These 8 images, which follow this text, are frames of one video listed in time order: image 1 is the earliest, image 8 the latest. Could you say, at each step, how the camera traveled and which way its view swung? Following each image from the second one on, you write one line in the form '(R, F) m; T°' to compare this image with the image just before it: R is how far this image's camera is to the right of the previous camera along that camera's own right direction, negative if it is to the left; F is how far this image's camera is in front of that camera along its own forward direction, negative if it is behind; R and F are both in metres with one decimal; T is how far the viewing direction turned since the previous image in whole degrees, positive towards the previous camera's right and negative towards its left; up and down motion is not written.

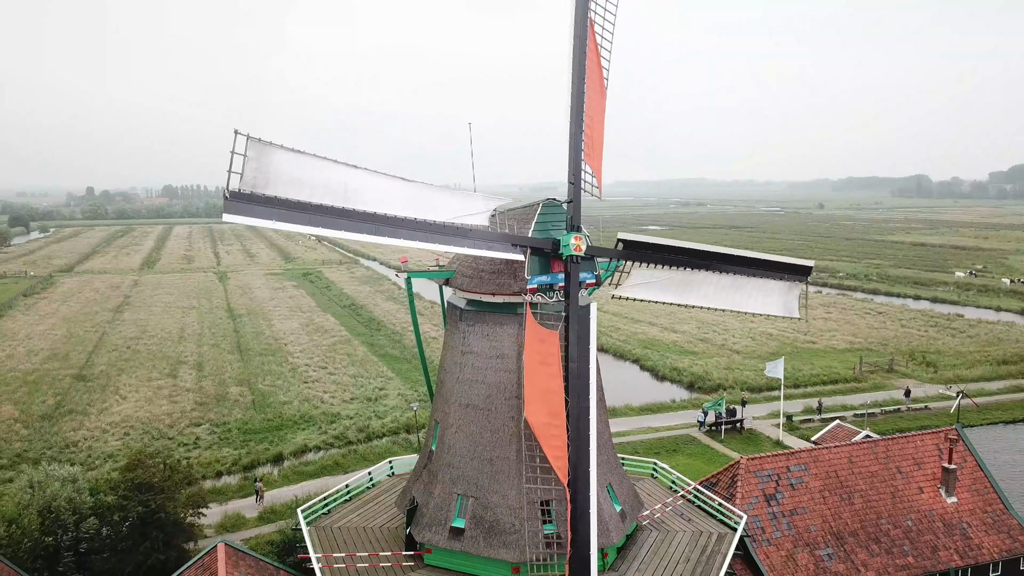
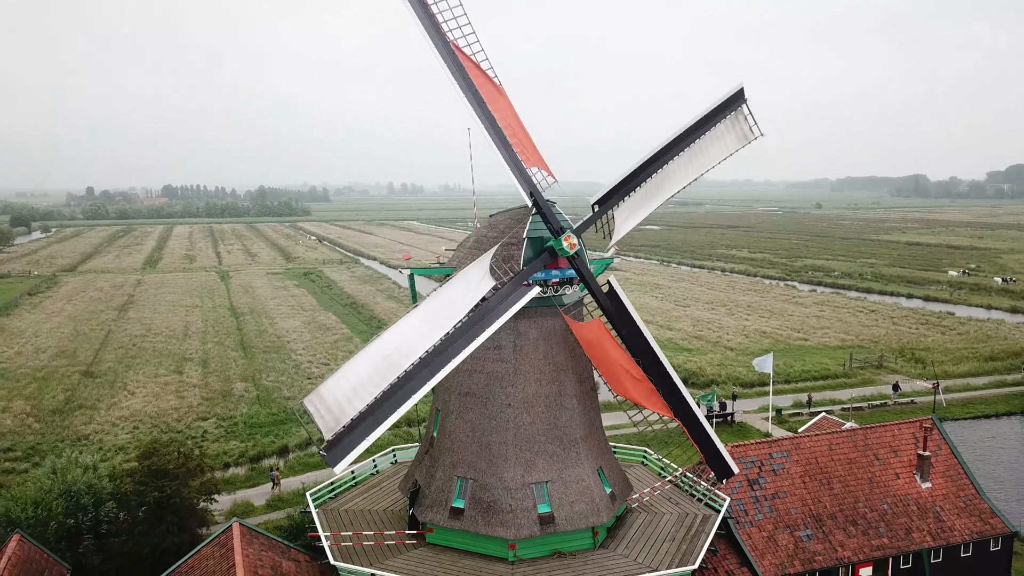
(+0.1, -0.7) m; 0°
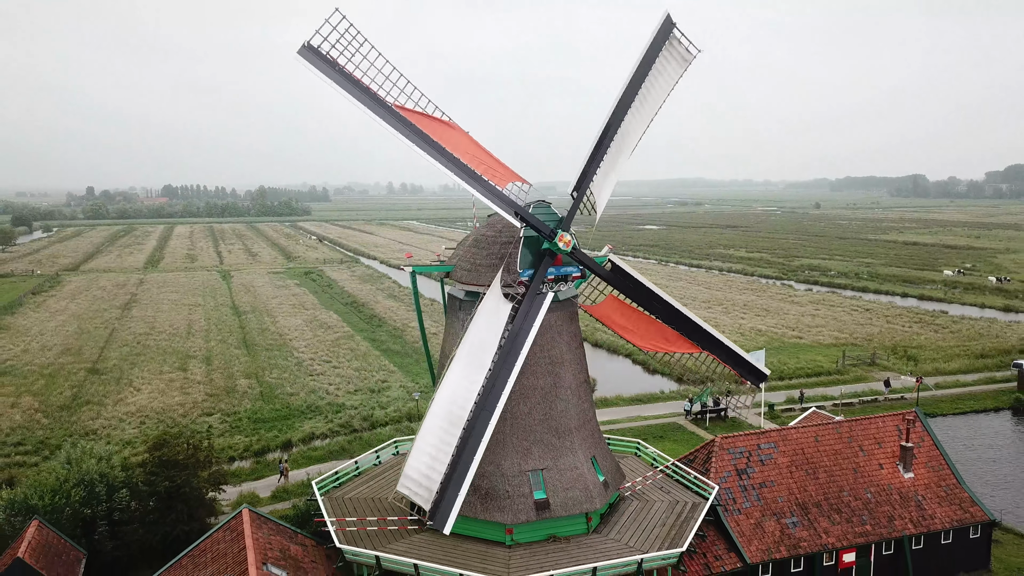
(0.0, -0.5) m; 0°
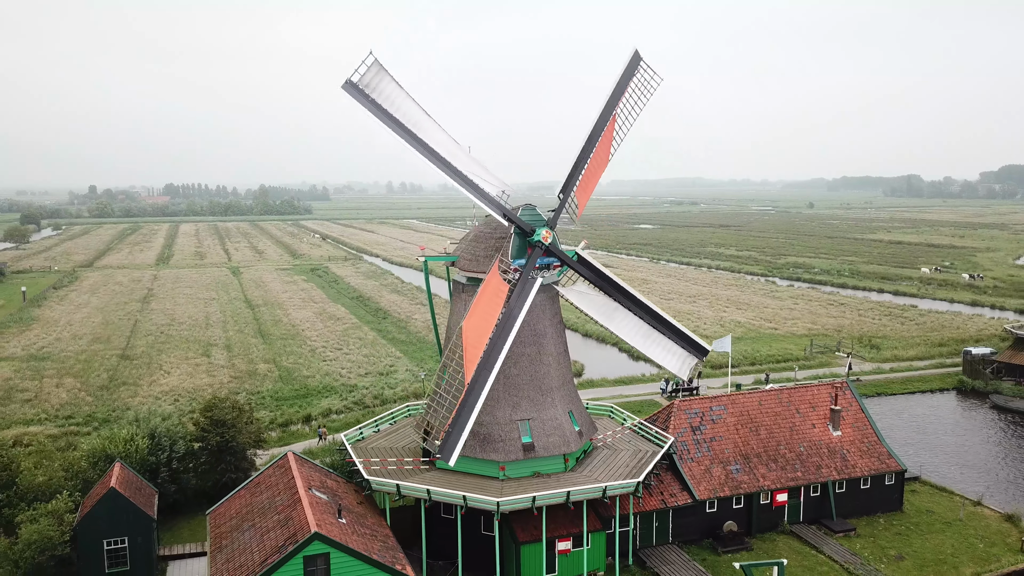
(+0.1, -3.0) m; 0°
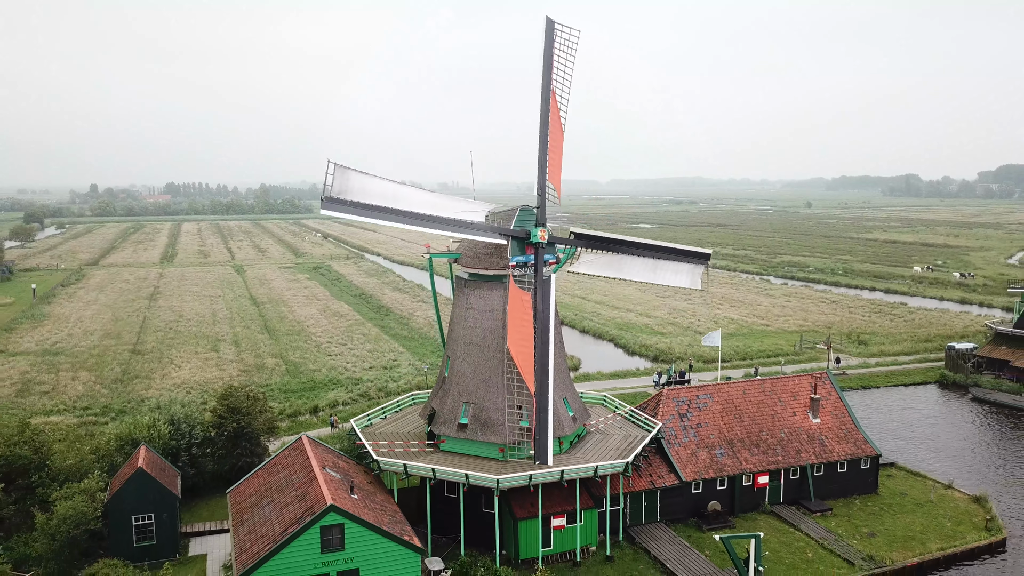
(0.0, -1.2) m; 0°
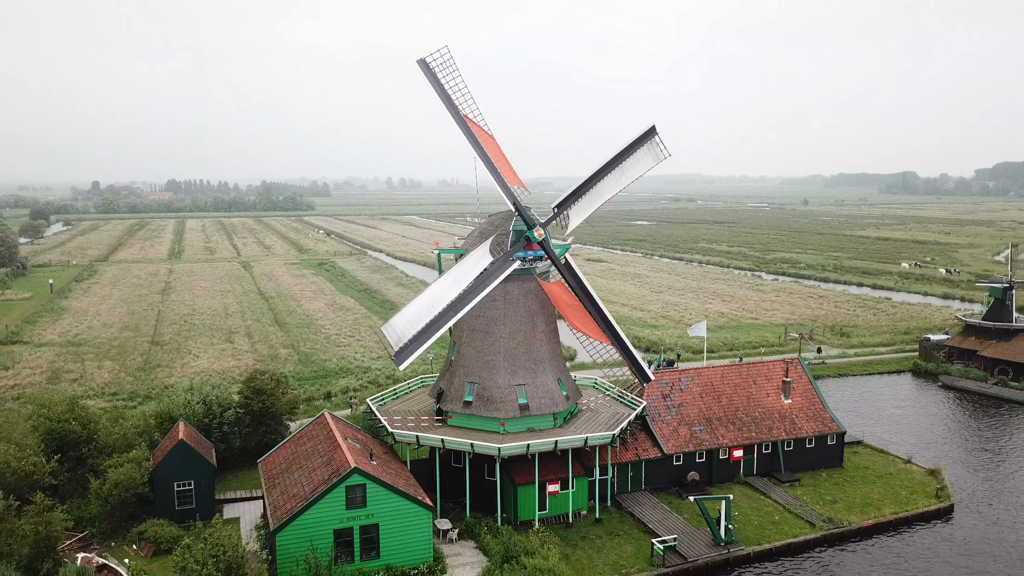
(0.0, -2.0) m; 0°
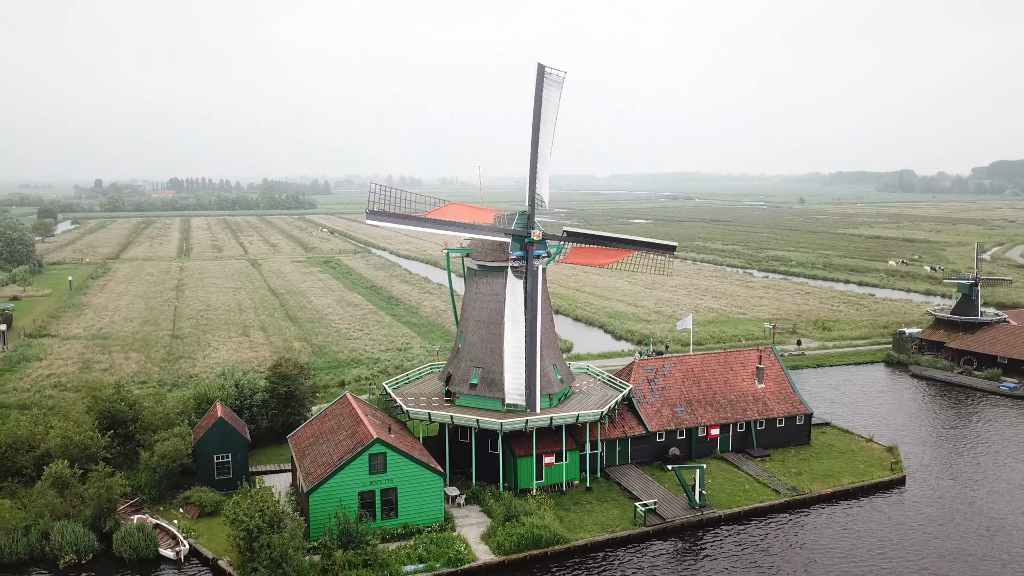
(0.0, -2.3) m; 0°
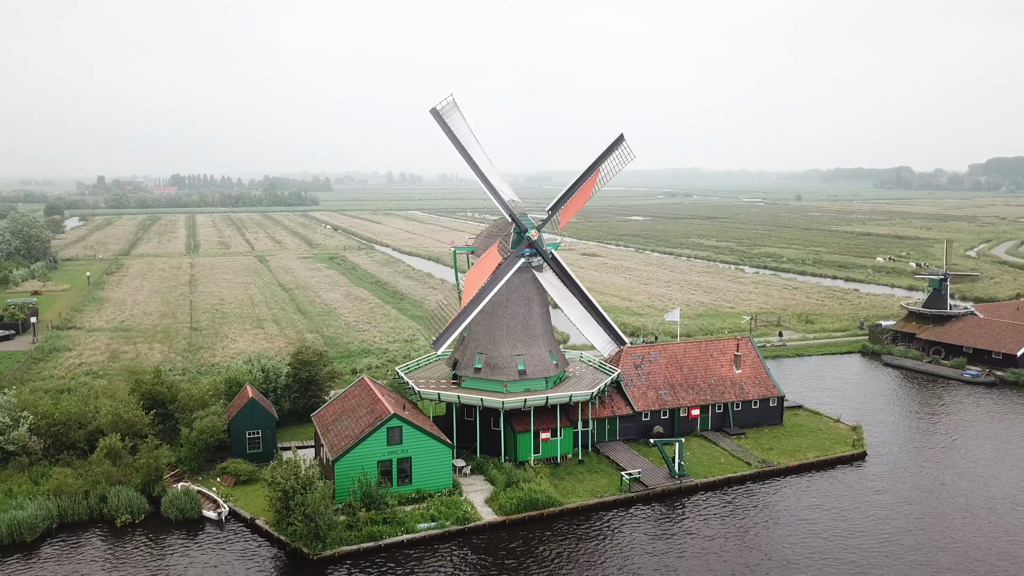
(0.0, -2.4) m; 0°
